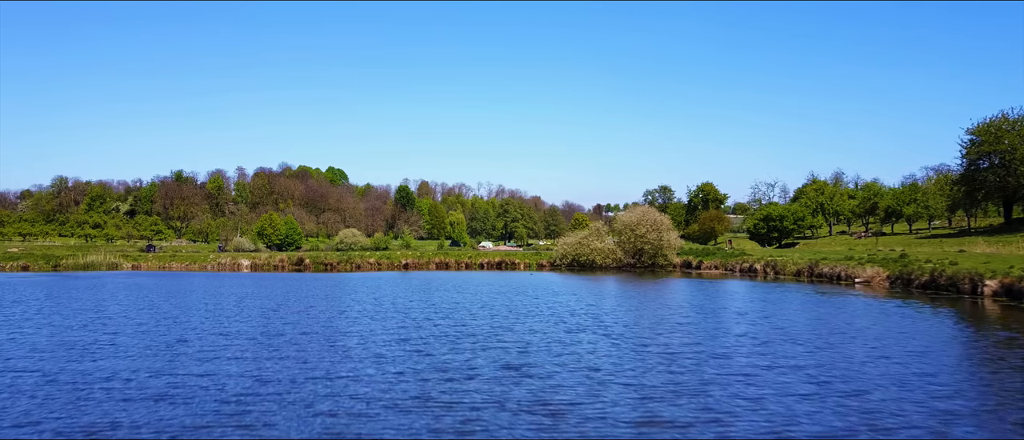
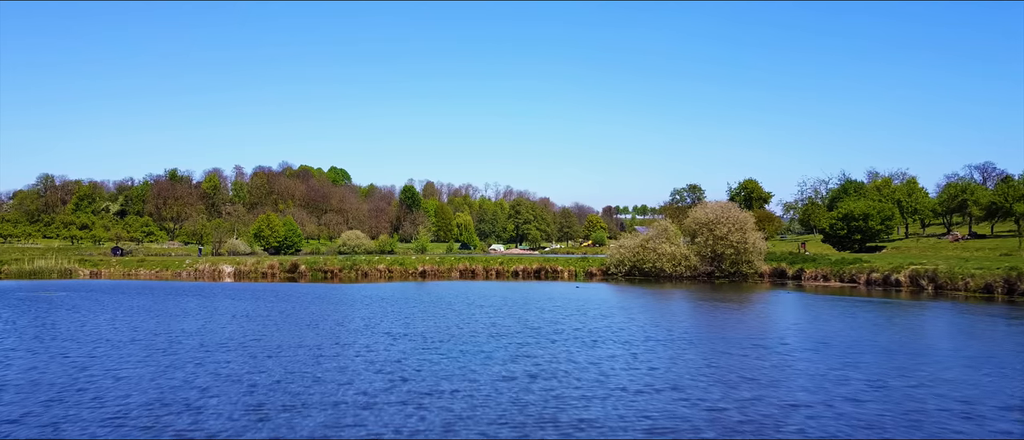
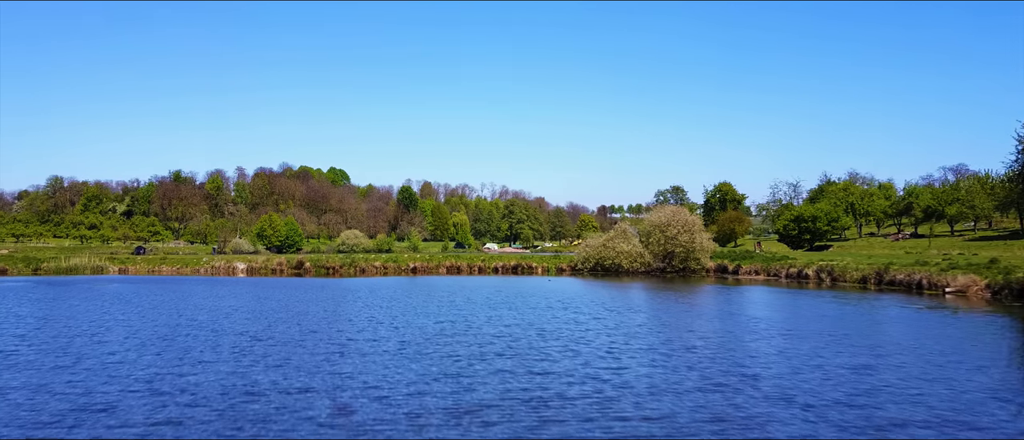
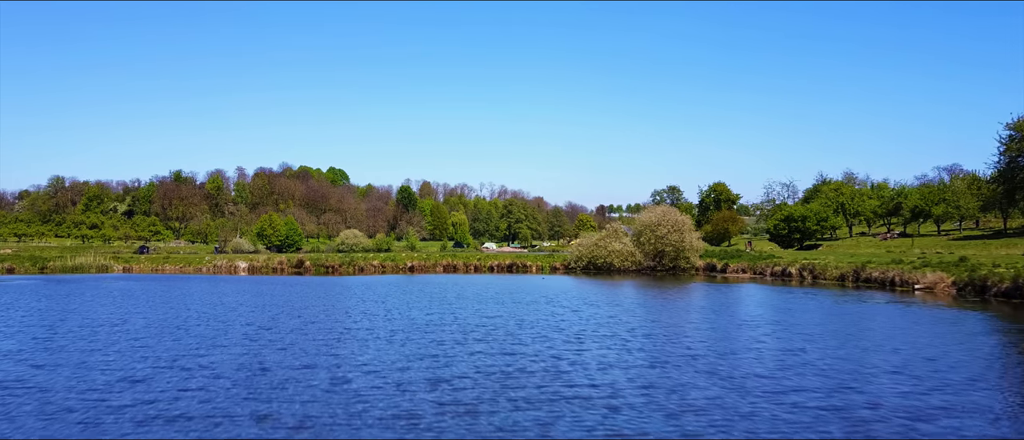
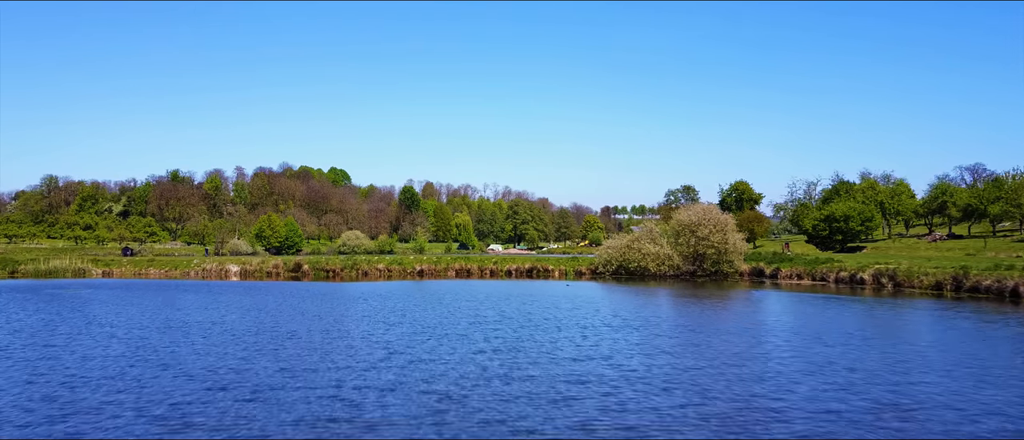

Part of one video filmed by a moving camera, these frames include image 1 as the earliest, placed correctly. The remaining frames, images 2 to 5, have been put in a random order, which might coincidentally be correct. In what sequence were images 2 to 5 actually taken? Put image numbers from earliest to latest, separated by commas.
4, 3, 5, 2
